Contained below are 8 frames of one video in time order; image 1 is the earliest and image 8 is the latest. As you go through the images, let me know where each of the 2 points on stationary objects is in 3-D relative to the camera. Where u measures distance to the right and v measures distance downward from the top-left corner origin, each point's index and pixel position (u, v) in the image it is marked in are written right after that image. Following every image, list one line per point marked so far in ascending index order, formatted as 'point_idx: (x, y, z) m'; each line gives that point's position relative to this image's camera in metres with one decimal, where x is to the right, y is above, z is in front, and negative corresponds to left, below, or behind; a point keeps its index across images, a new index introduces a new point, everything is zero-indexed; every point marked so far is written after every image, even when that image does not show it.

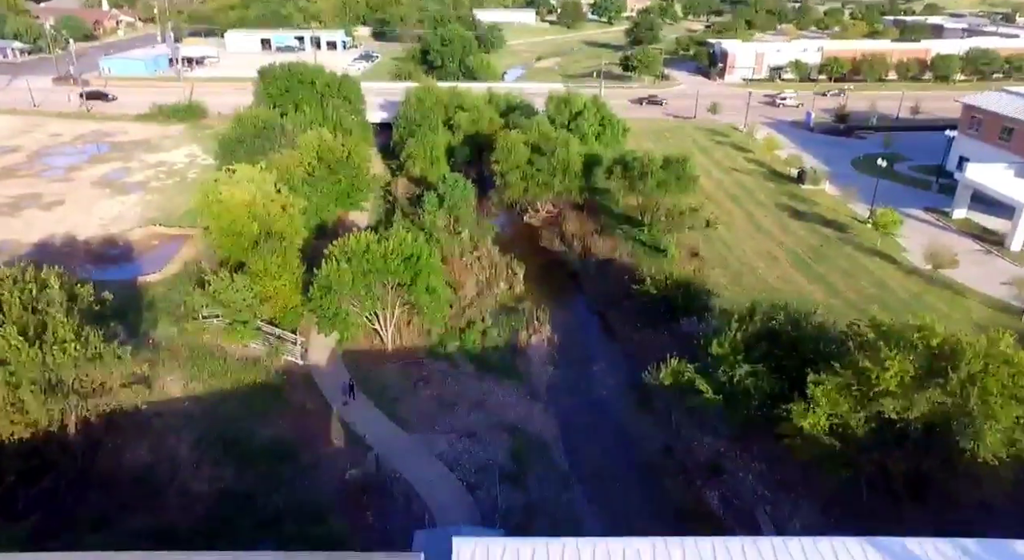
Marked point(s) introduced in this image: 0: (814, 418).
0: (+8.0, -3.6, +17.8) m
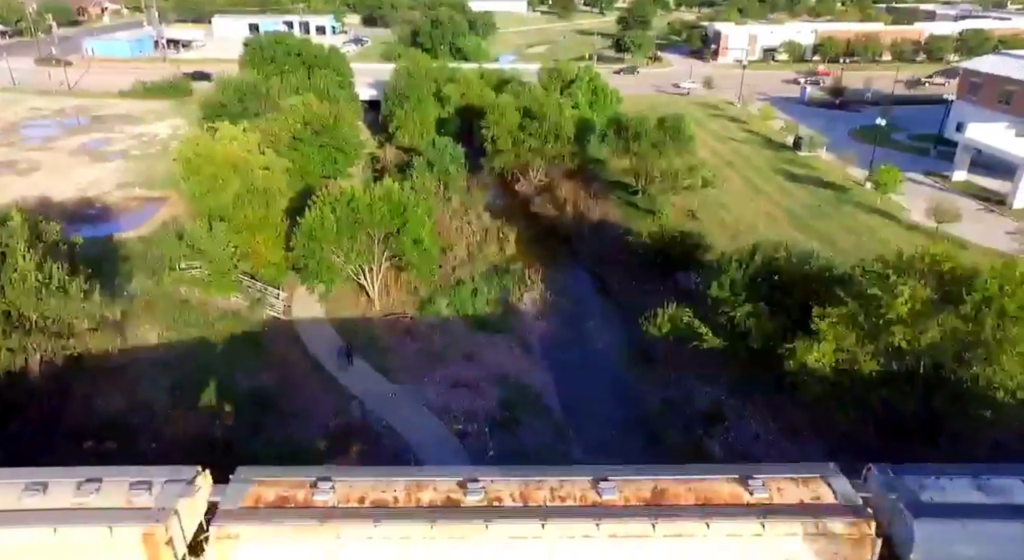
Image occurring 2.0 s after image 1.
0: (+7.8, -1.7, +17.0) m
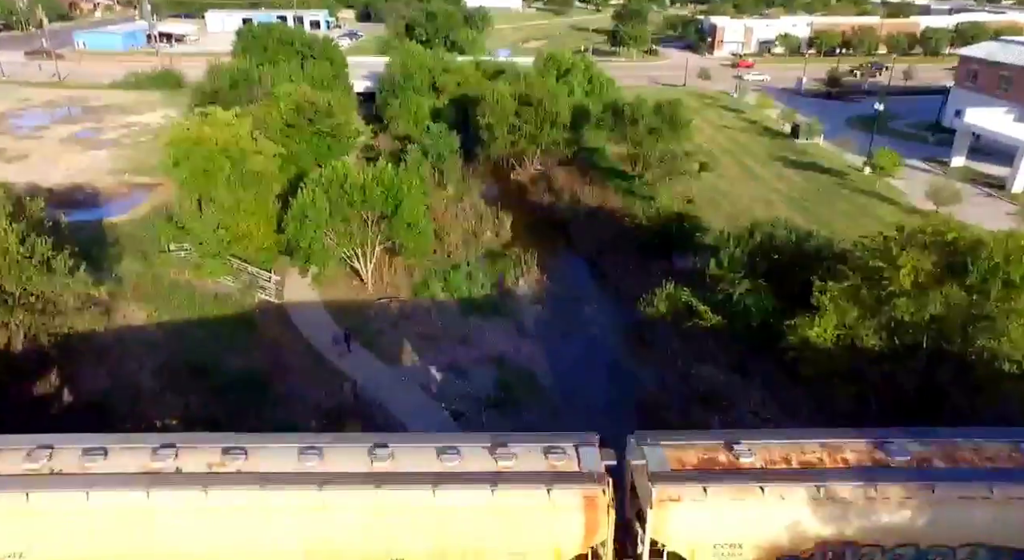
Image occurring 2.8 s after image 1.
0: (+7.7, -1.0, +16.7) m
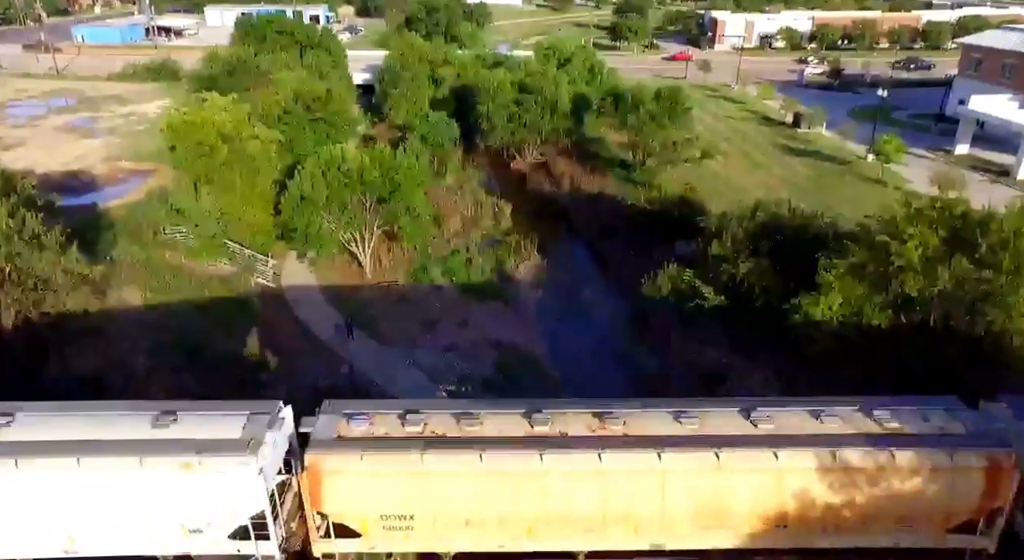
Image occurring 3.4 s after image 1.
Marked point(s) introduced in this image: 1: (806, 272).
0: (+7.7, -0.5, +16.3) m
1: (+8.0, +0.2, +18.6) m
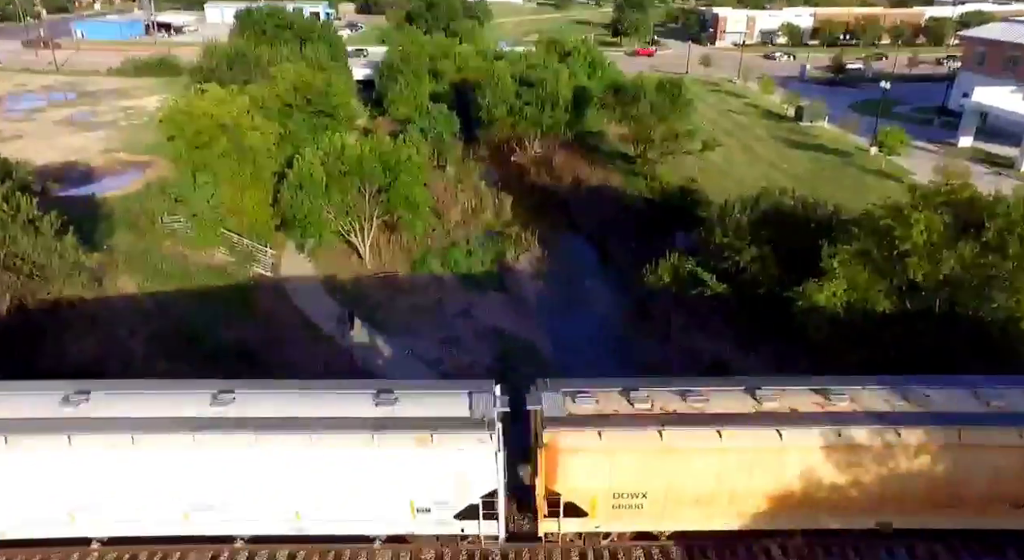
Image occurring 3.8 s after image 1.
0: (+7.7, -0.1, +16.2) m
1: (+8.1, +0.6, +18.4) m
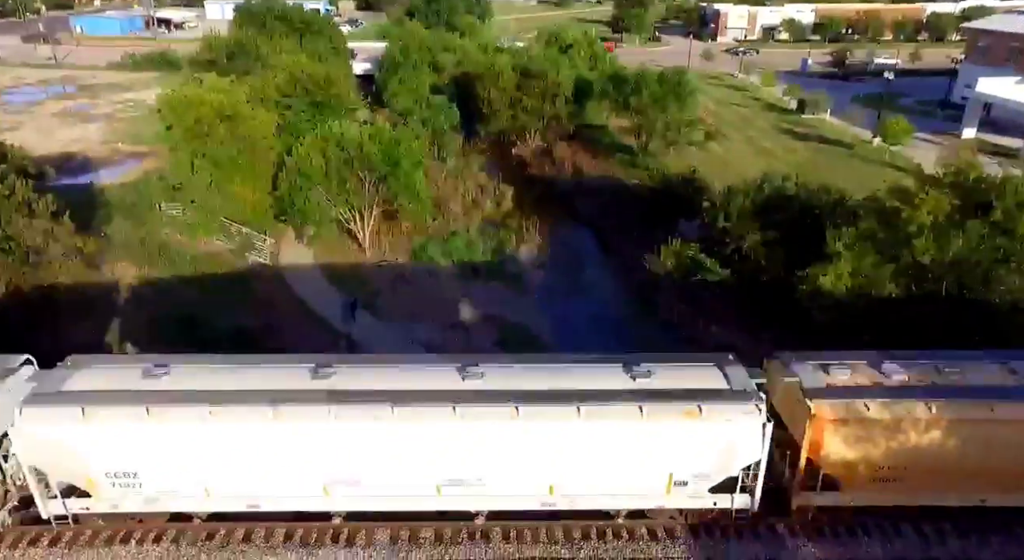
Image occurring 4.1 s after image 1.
0: (+7.7, +0.3, +15.9) m
1: (+8.1, +1.0, +18.2) m
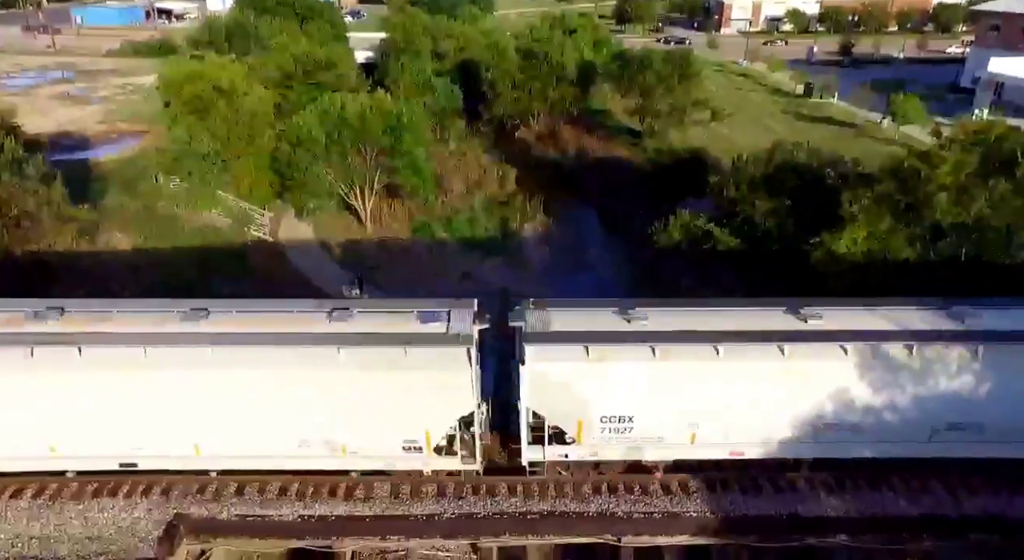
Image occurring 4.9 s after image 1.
0: (+7.8, +1.1, +15.4) m
1: (+8.2, +1.8, +17.7) m
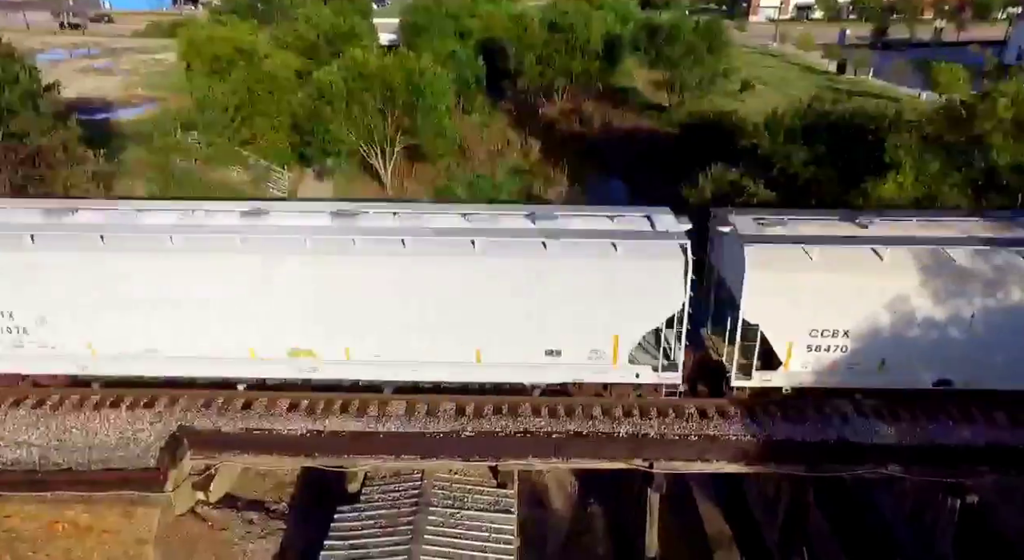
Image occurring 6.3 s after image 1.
0: (+8.4, +2.3, +14.5) m
1: (+8.8, +2.9, +16.8) m
